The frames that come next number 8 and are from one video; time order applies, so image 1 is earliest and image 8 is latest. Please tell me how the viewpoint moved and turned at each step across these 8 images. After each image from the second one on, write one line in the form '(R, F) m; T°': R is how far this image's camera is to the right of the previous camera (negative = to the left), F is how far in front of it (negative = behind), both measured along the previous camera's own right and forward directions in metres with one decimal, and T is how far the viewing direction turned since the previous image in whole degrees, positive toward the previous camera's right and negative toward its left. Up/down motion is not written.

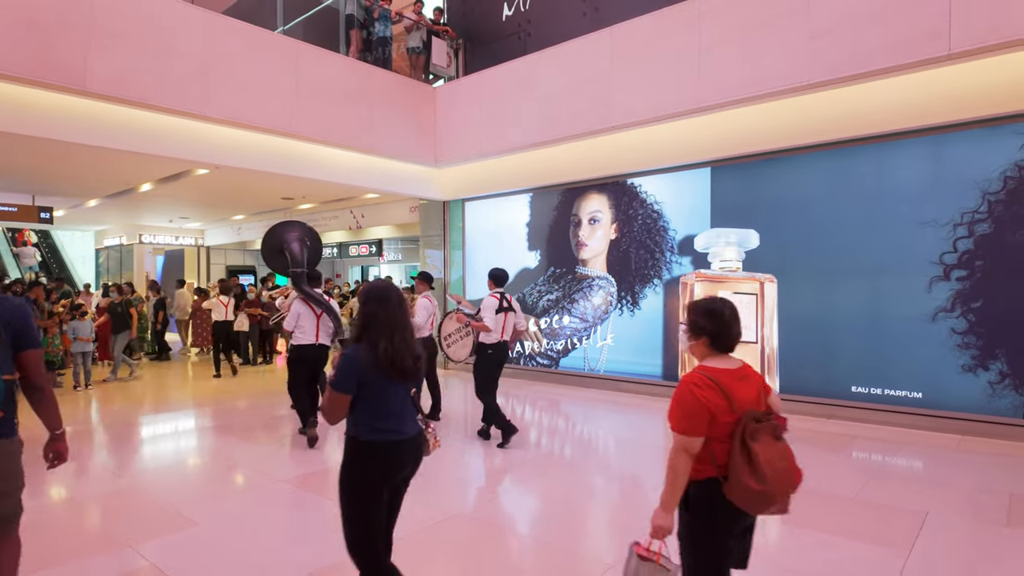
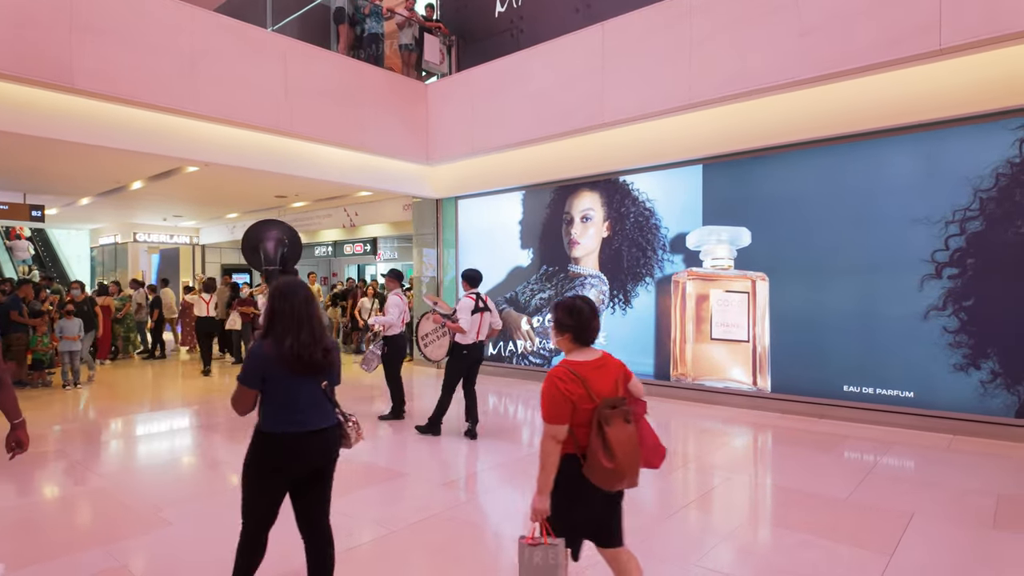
(+0.1, 0.0) m; 0°
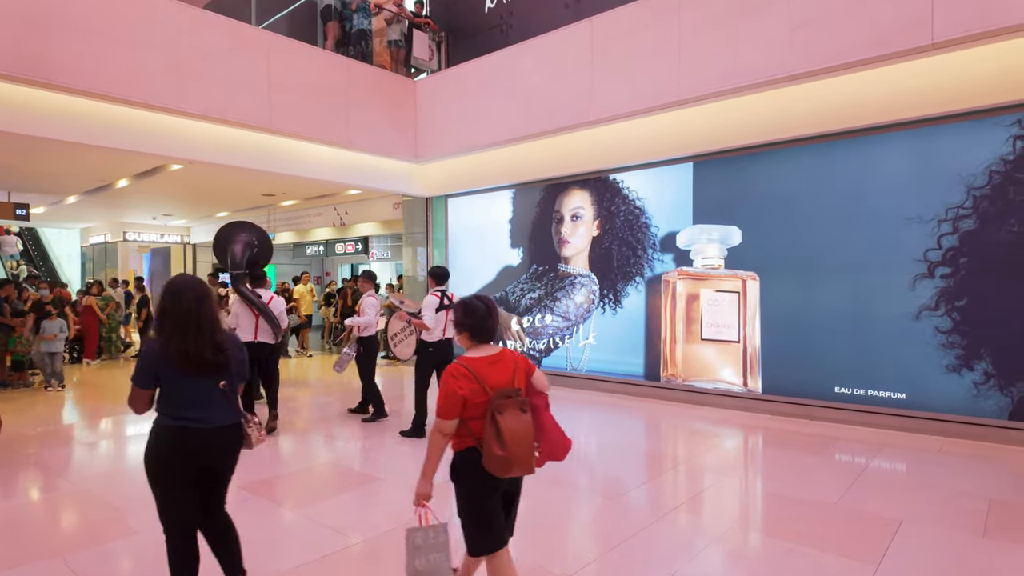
(+0.1, +0.1) m; 0°
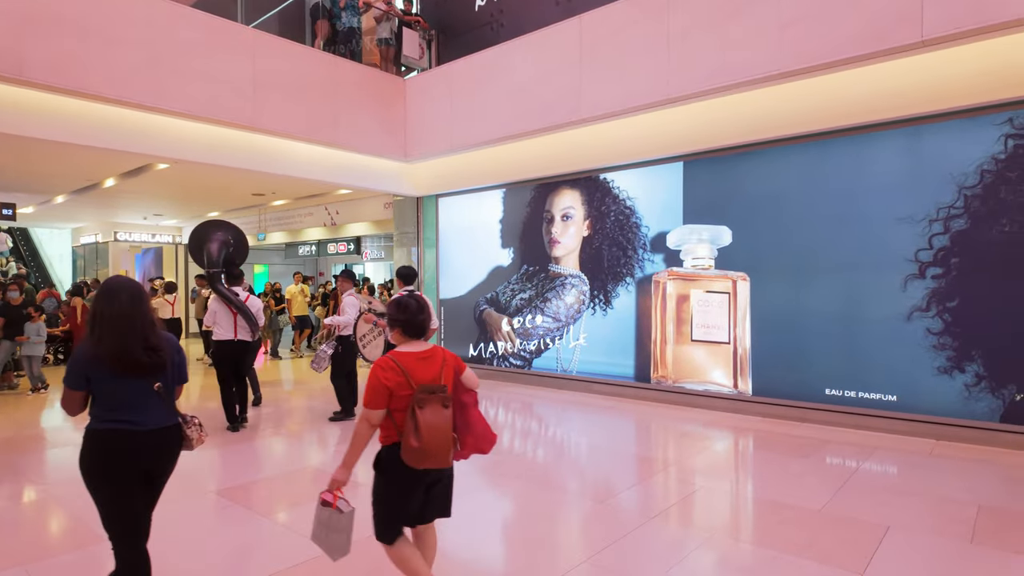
(+0.1, +0.1) m; 0°
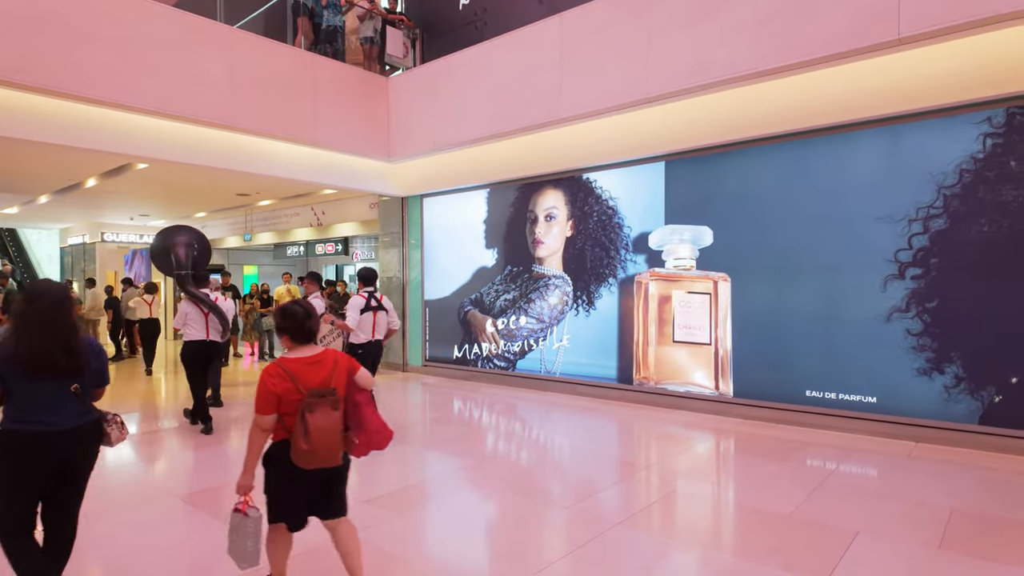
(+0.2, +0.1) m; 0°
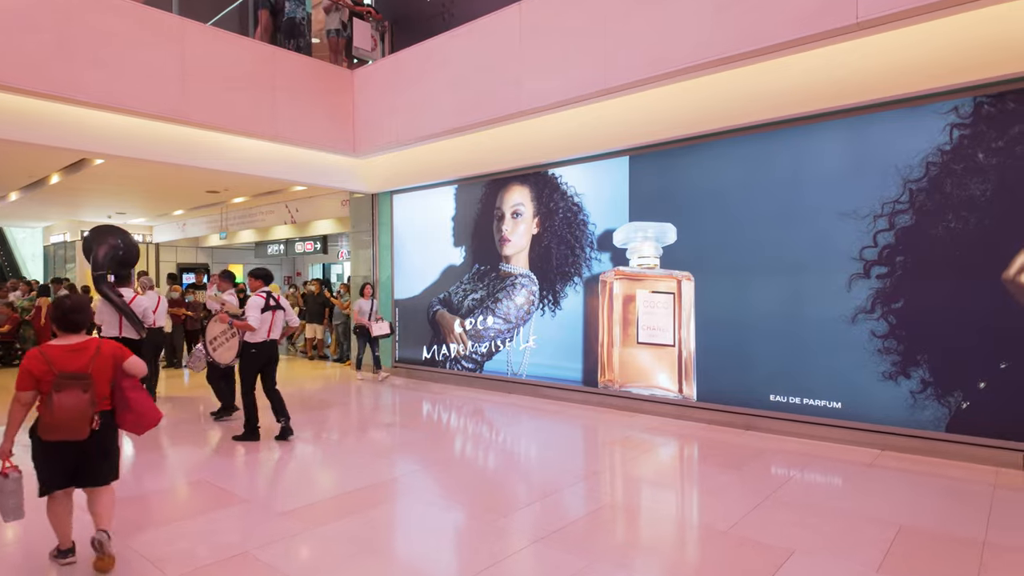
(+0.5, +0.2) m; 0°
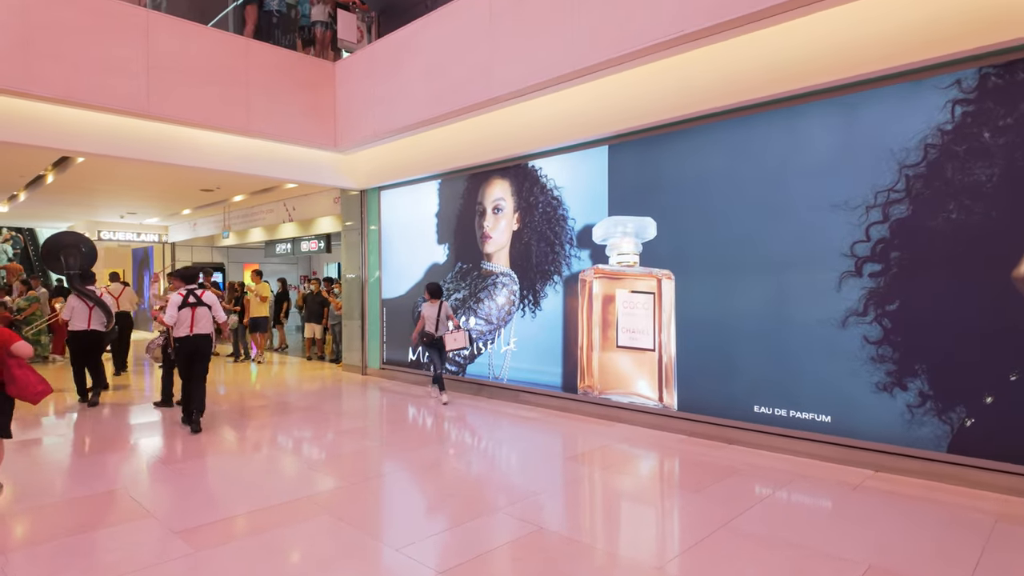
(+0.6, +0.4) m; -3°
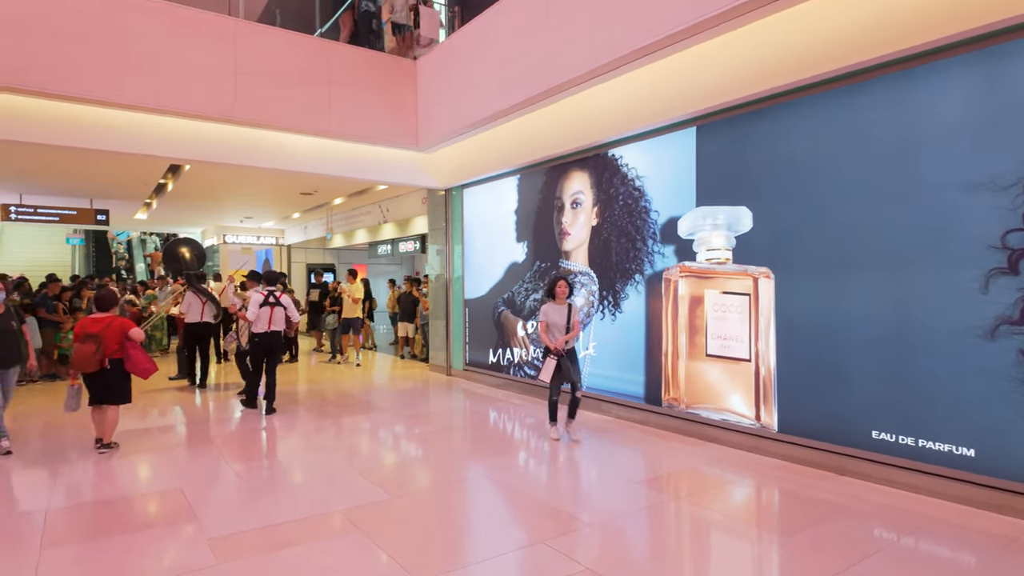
(+0.3, +0.4) m; -11°
